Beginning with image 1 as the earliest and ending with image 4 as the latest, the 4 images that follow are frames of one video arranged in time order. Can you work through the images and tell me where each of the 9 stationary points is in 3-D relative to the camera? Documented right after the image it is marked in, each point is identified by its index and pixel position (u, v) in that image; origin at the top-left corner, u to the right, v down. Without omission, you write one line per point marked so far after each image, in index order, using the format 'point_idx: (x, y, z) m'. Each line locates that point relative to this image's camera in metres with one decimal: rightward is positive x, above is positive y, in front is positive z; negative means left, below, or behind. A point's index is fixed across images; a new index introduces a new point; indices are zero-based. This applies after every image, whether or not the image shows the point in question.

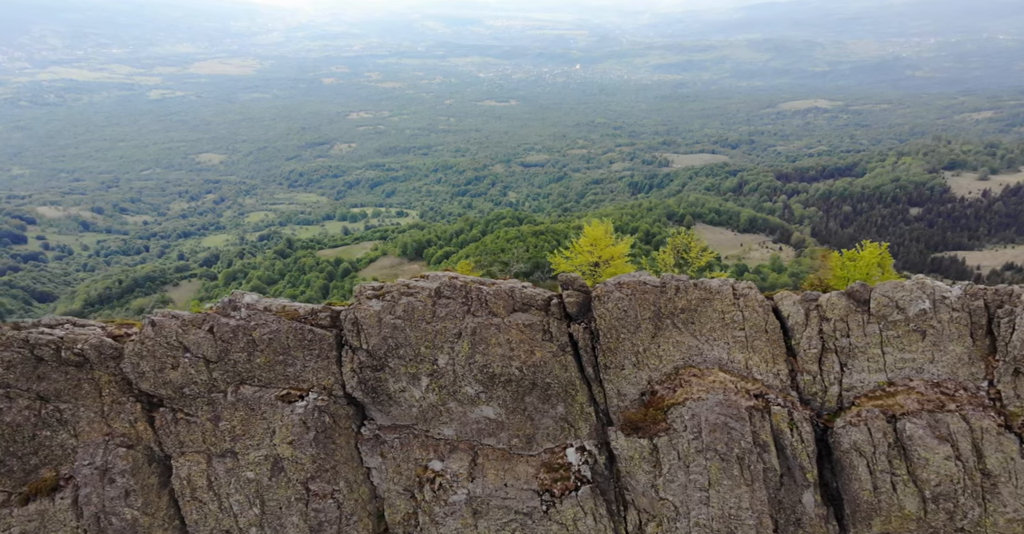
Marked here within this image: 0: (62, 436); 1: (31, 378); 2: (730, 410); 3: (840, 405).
0: (-14.1, -5.3, +19.8) m
1: (-15.0, -3.5, +19.8) m
2: (+6.5, -4.2, +18.5) m
3: (+9.7, -4.1, +18.5) m
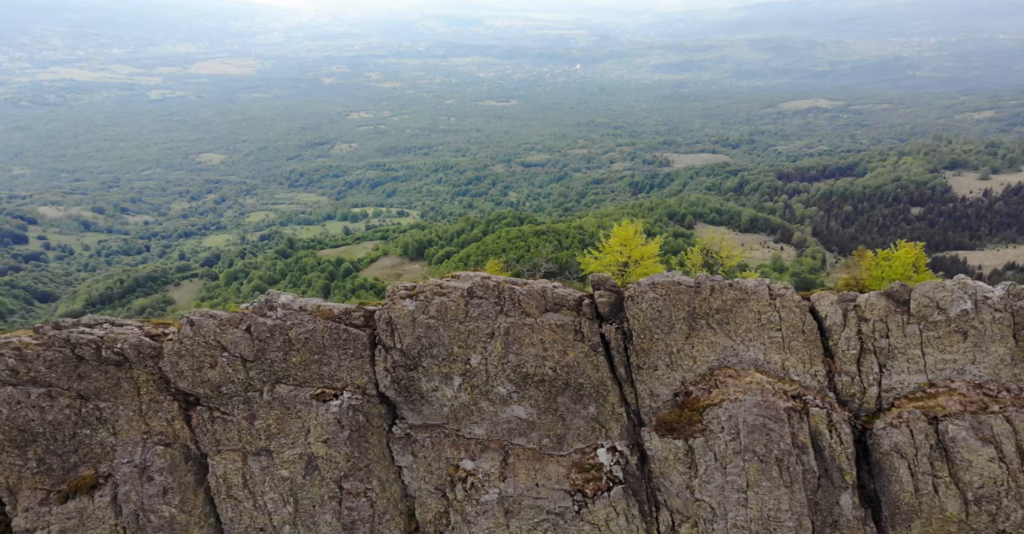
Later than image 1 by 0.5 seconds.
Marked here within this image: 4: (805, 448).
0: (-13.0, -5.3, +20.0) m
1: (-13.9, -3.5, +20.0) m
2: (+7.6, -4.3, +18.5) m
3: (+10.8, -4.1, +18.4) m
4: (+8.5, -5.3, +18.2) m
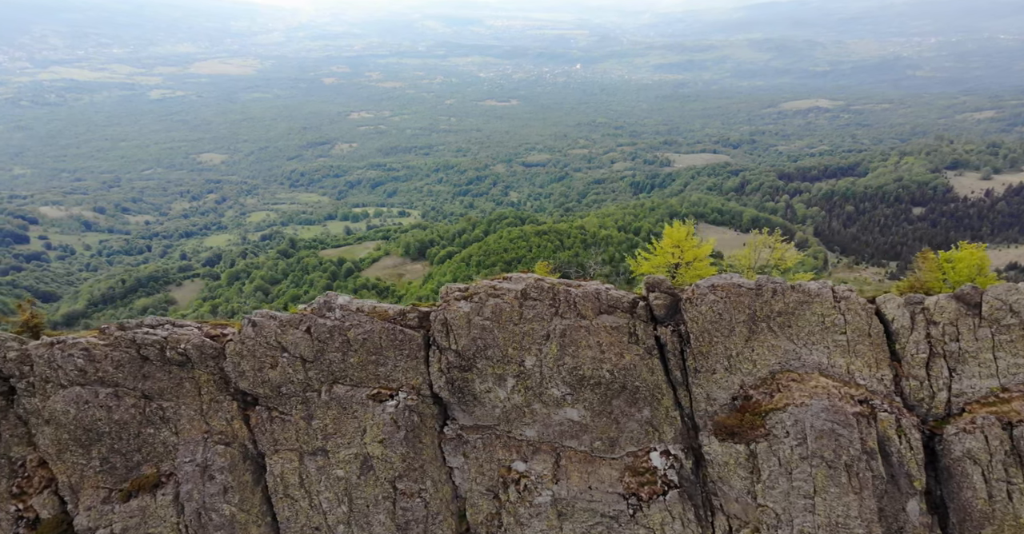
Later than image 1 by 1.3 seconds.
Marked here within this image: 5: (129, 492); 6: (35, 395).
0: (-11.2, -5.4, +20.2) m
1: (-12.1, -3.5, +20.2) m
2: (+9.4, -4.3, +18.3) m
3: (+12.6, -4.2, +18.1) m
4: (+10.3, -5.3, +18.0) m
5: (-12.2, -7.1, +19.9) m
6: (-15.1, -4.0, +19.9) m
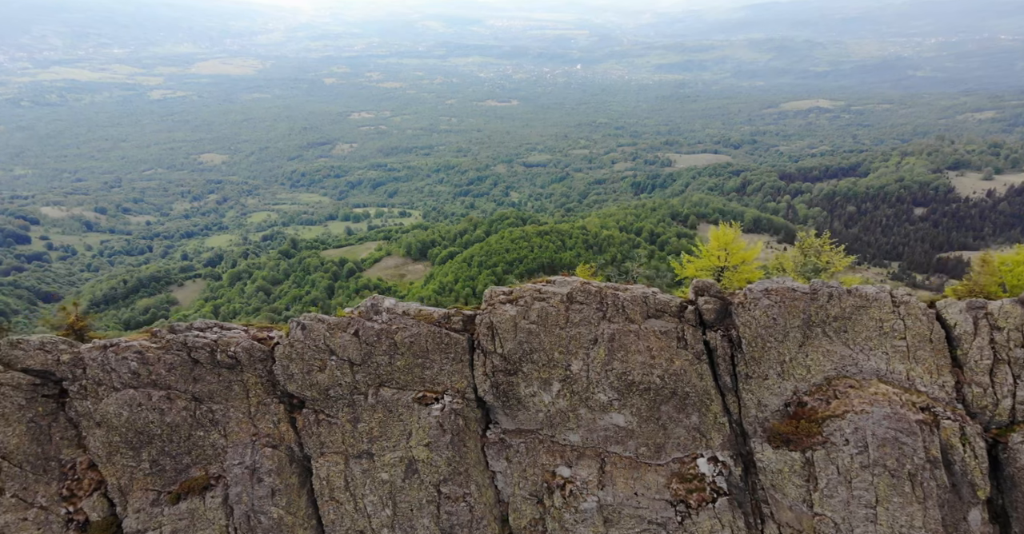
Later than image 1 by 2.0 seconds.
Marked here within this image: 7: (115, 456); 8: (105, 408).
0: (-9.7, -5.4, +20.2) m
1: (-10.5, -3.6, +20.2) m
2: (+10.9, -4.5, +17.9) m
3: (+14.1, -4.3, +17.6) m
4: (+11.8, -5.5, +17.6) m
5: (-10.6, -7.2, +20.0) m
6: (-13.5, -4.1, +20.0) m
7: (-12.6, -6.0, +19.9) m
8: (-12.9, -4.5, +19.9) m
